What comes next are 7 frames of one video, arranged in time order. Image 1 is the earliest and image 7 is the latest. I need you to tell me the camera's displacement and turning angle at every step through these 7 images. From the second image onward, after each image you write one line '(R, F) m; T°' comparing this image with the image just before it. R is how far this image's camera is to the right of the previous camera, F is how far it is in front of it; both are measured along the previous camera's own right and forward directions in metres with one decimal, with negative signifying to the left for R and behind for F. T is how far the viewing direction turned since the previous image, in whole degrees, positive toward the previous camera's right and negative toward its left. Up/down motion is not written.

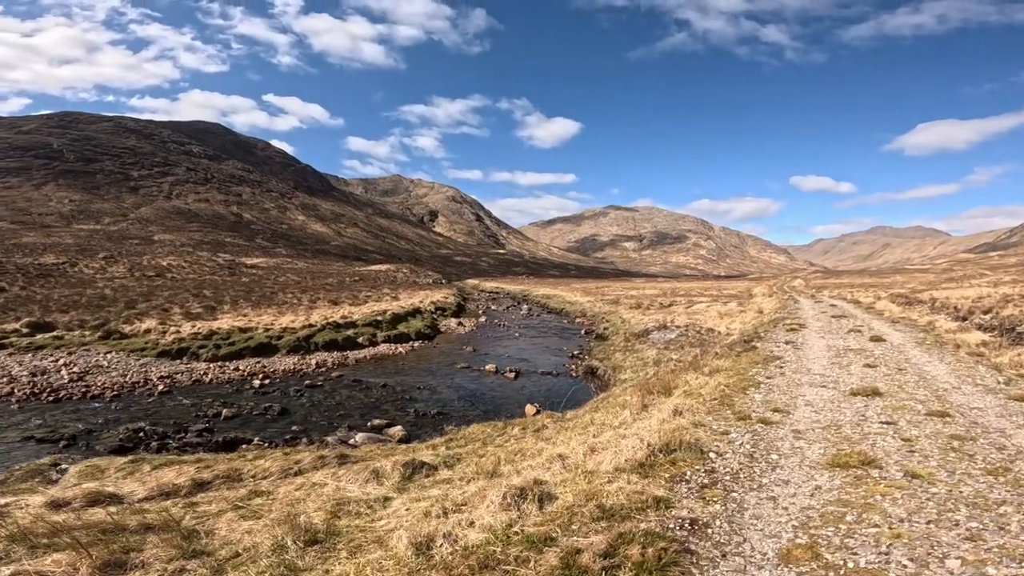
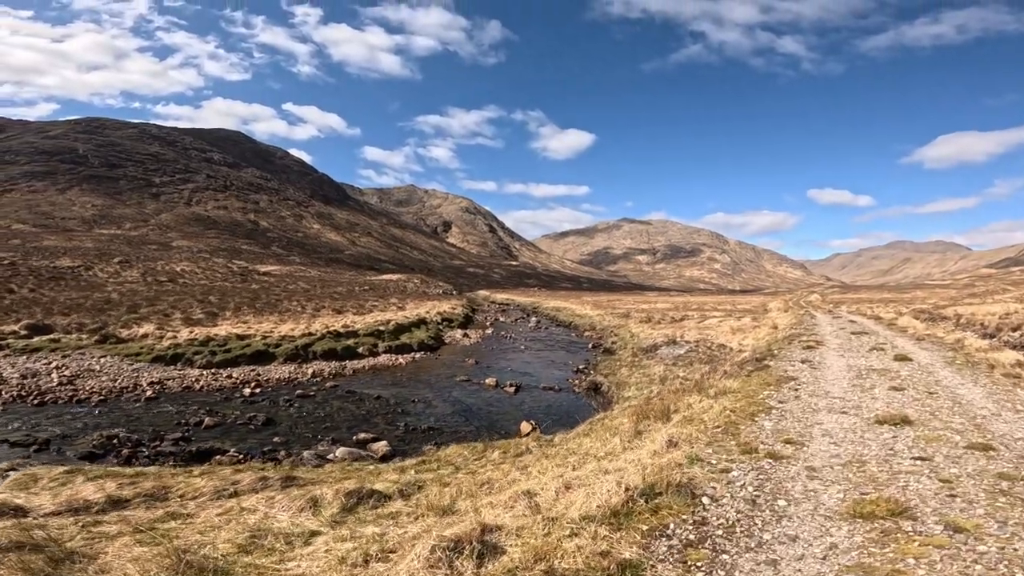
(+0.8, +1.6) m; -1°
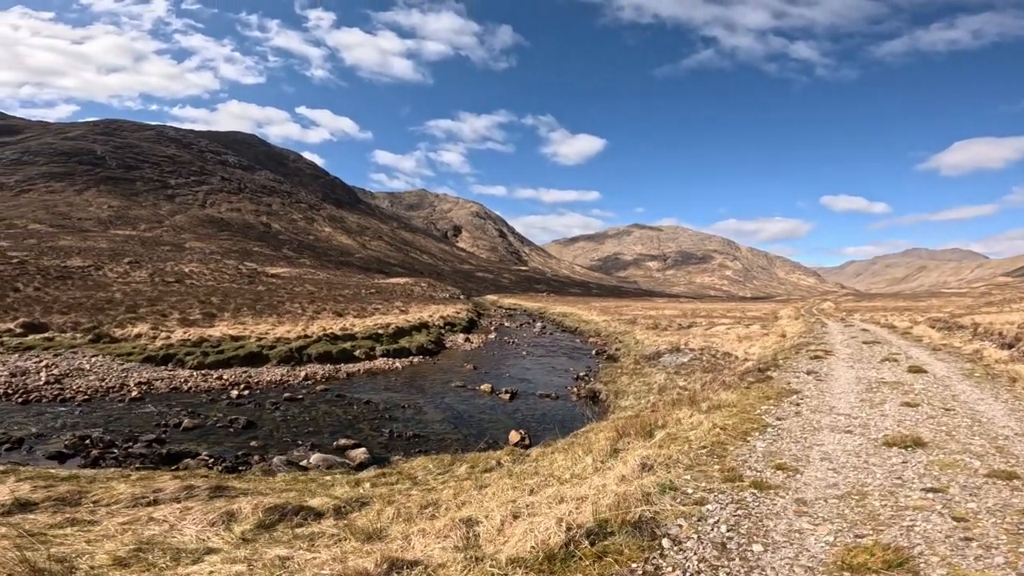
(+1.0, +1.3) m; -1°
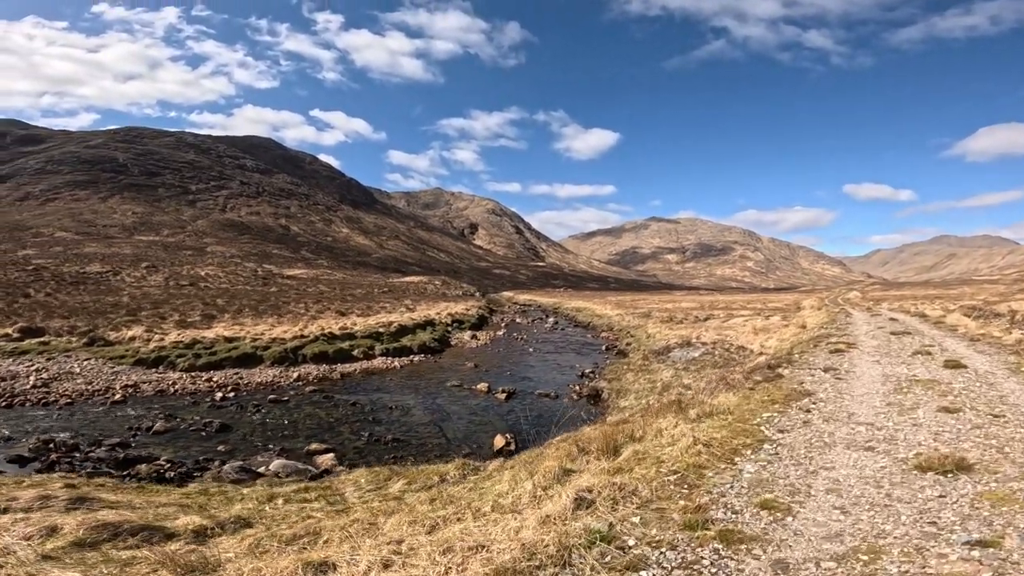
(+1.6, +2.3) m; -2°
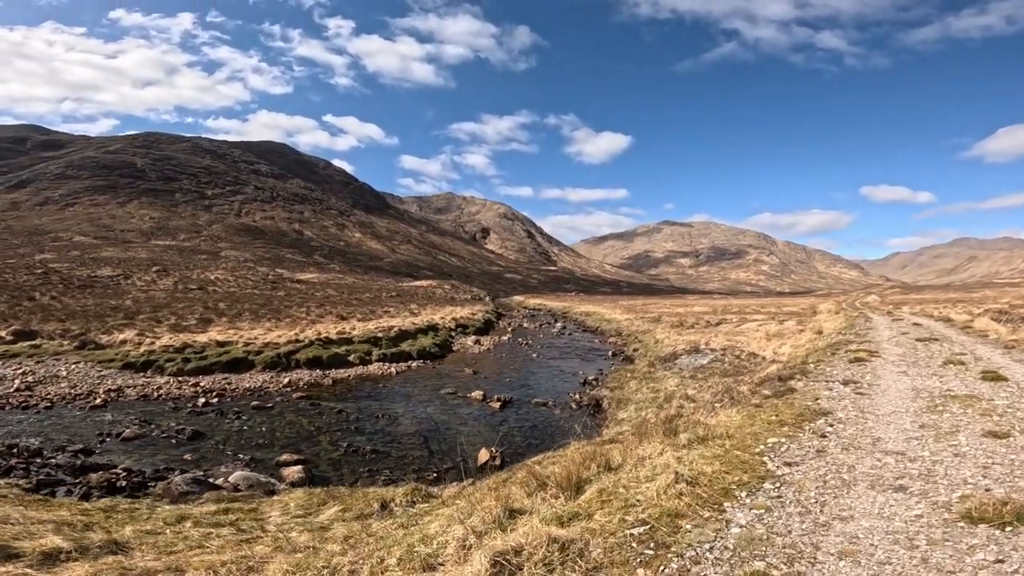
(+1.1, +1.9) m; -1°
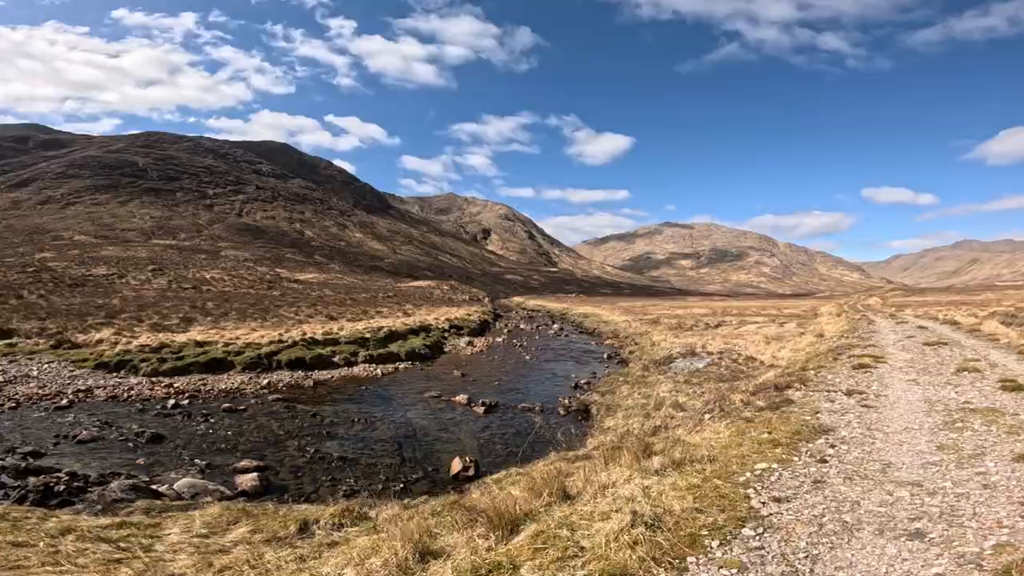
(+1.0, +1.6) m; 0°
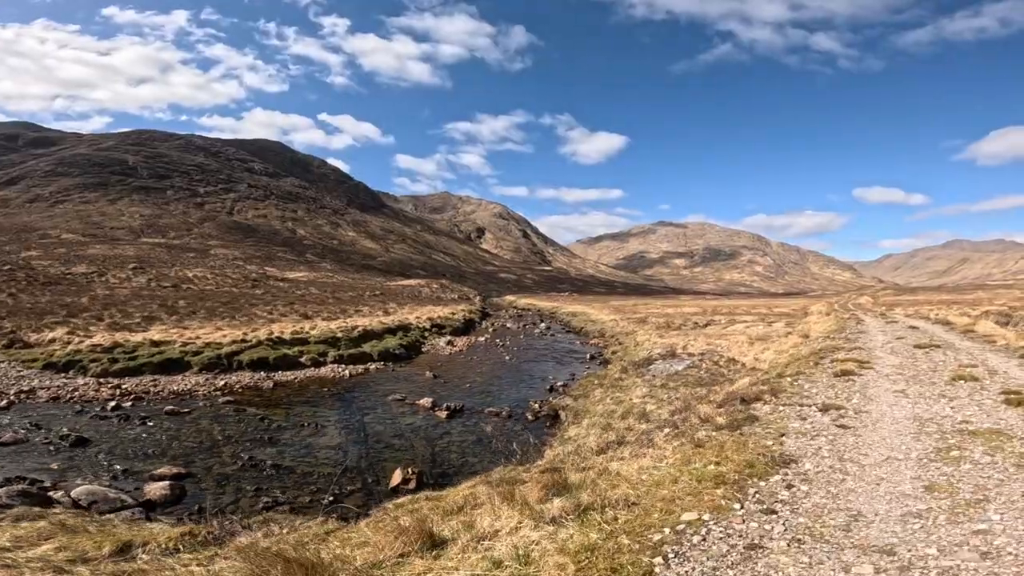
(+1.7, +2.1) m; +1°
